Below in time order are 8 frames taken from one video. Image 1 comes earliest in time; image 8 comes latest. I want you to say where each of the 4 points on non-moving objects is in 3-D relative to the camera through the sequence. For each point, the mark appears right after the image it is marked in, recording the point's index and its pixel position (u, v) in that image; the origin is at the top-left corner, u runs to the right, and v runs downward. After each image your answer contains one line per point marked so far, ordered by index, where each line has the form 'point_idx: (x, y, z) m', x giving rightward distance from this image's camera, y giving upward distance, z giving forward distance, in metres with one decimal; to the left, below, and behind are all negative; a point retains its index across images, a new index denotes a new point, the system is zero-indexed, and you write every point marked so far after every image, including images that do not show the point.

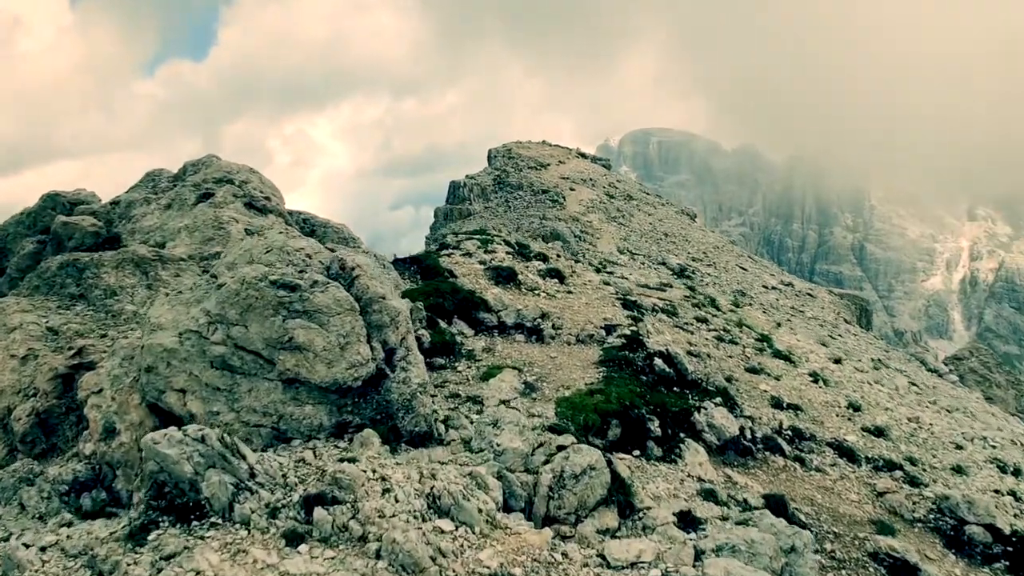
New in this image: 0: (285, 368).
0: (-4.0, -1.4, +17.4) m
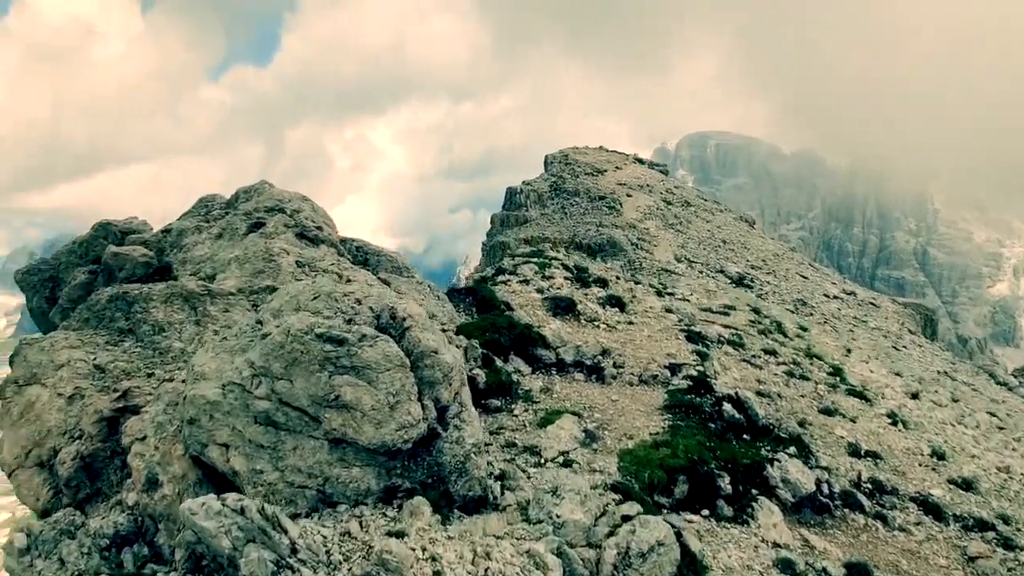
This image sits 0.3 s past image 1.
0: (-3.0, -2.3, +16.3) m
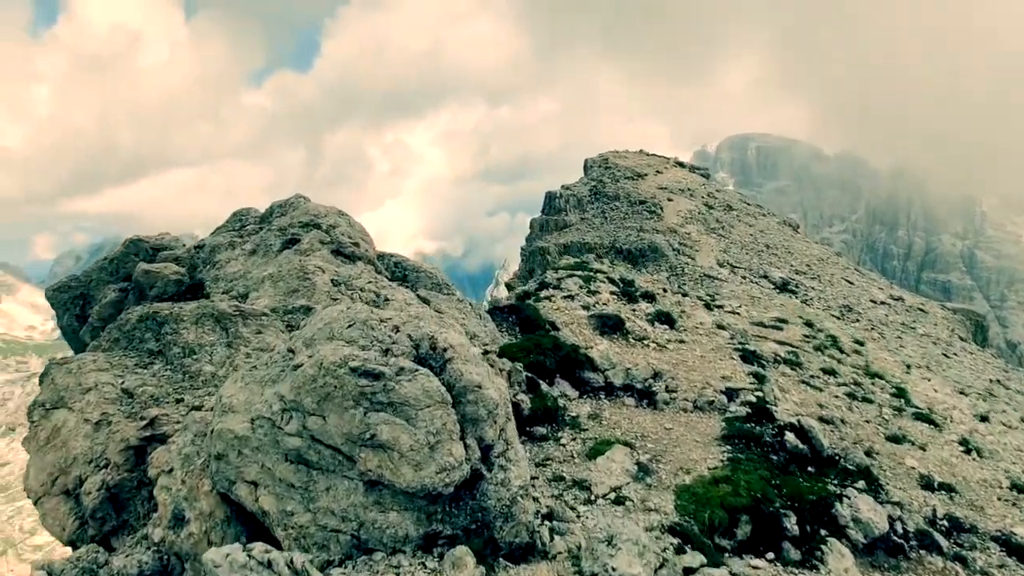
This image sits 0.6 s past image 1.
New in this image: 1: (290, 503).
0: (-2.2, -2.8, +15.1) m
1: (-3.5, -3.4, +15.4) m
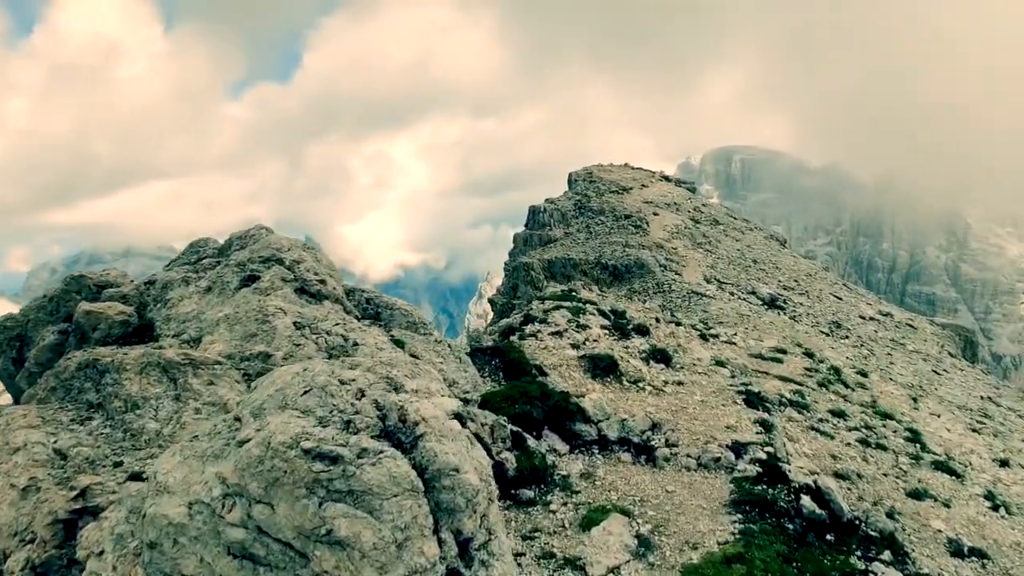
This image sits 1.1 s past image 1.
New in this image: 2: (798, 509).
0: (-2.5, -3.6, +12.6) m
1: (-3.7, -4.3, +12.9) m
2: (+5.8, -4.4, +19.7) m
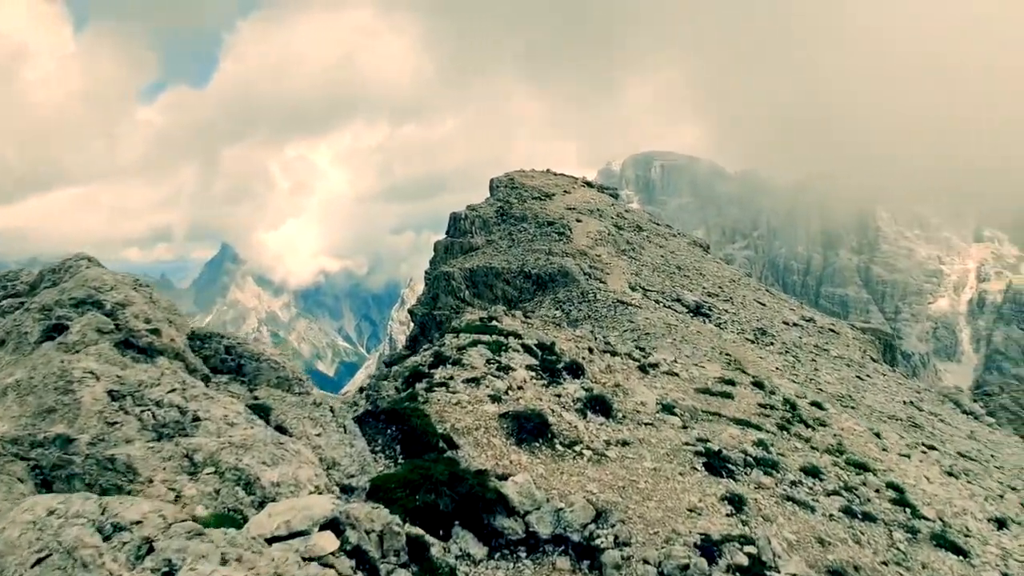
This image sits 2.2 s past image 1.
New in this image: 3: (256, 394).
0: (-3.4, -4.5, +6.8) m
1: (-4.7, -5.1, +7.0) m
2: (+4.2, -5.2, +14.5) m
3: (-4.9, -2.1, +19.1) m
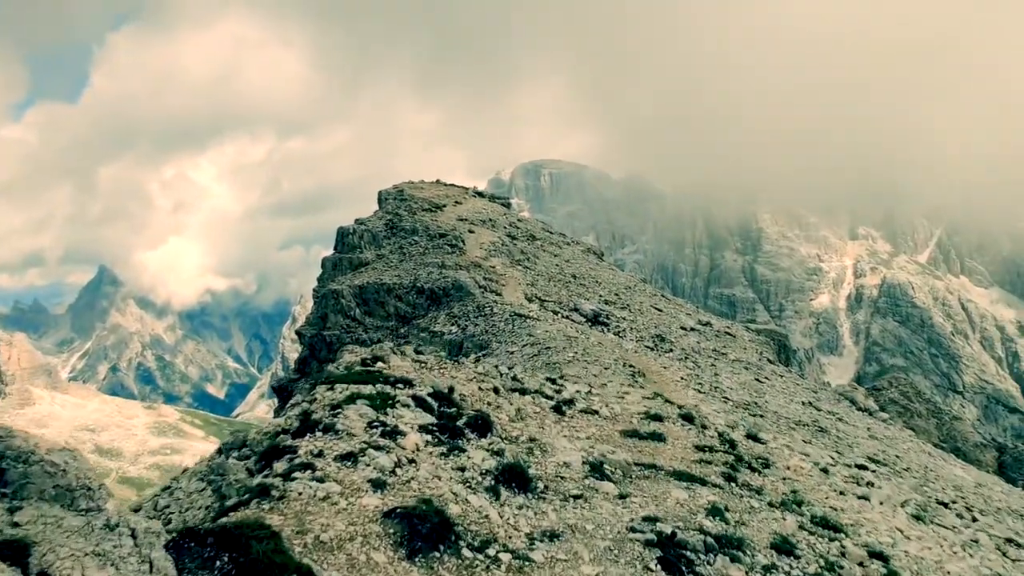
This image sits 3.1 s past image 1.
0: (-3.5, -5.2, +0.8) m
1: (-4.8, -5.9, +0.9) m
2: (+3.2, -5.8, +9.3) m
3: (-6.5, -3.0, +12.9) m
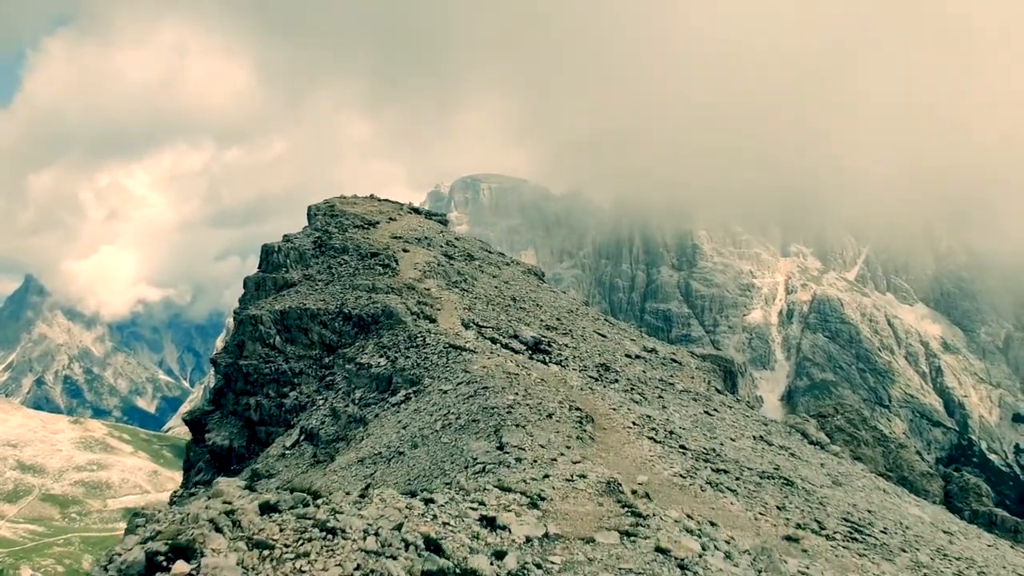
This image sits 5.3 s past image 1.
0: (-3.3, -7.1, -11.5) m
1: (-4.6, -7.8, -11.6) m
2: (+2.9, -7.9, -2.6) m
3: (-7.0, -5.1, +0.3) m
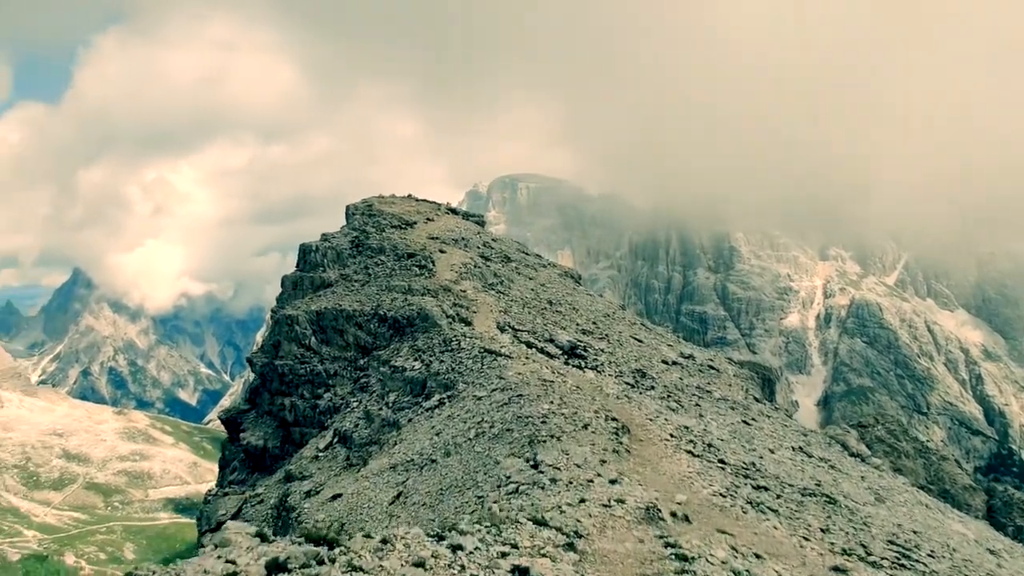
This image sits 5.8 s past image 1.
0: (-3.9, -7.8, -13.4) m
1: (-5.2, -8.5, -13.4) m
2: (+2.6, -8.6, -4.8) m
3: (-7.1, -5.7, -1.4) m
